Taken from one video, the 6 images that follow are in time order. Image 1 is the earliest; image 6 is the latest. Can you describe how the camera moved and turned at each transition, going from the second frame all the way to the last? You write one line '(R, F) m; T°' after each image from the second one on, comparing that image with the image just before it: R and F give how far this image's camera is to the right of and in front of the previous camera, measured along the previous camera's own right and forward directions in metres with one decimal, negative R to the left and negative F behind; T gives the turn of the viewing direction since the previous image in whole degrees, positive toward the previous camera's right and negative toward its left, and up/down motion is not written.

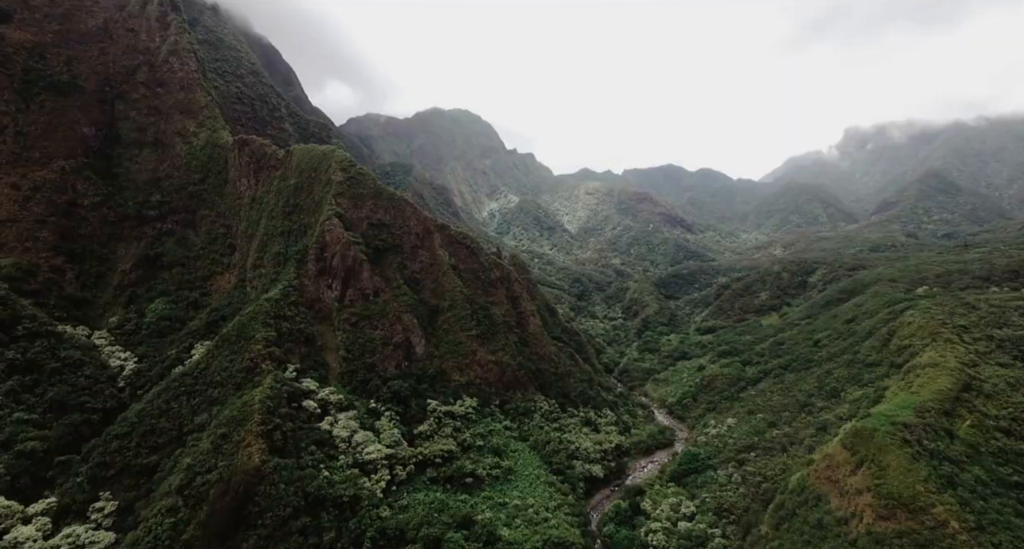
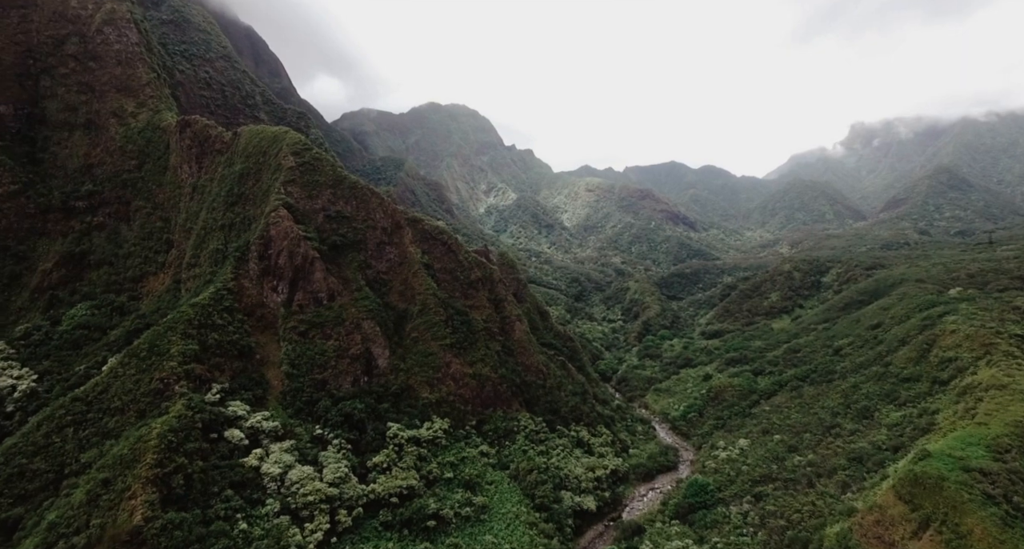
(+2.1, +7.3) m; 0°
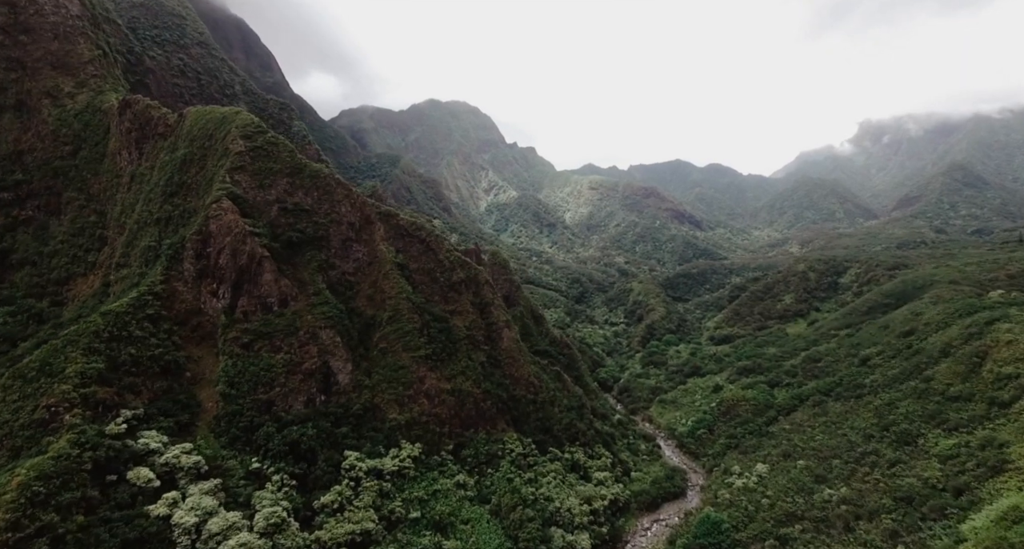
(+1.7, +6.3) m; 0°
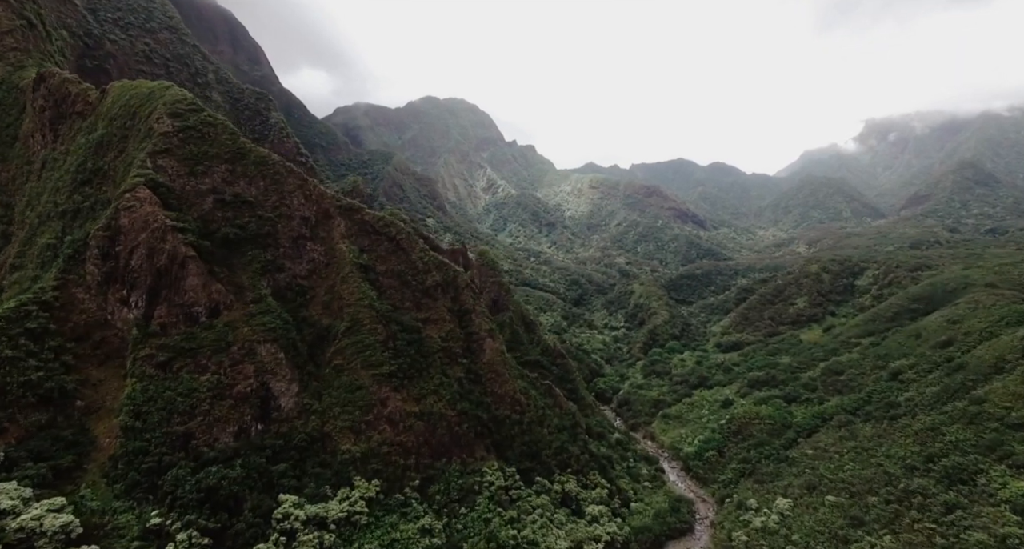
(+1.6, +6.4) m; 0°
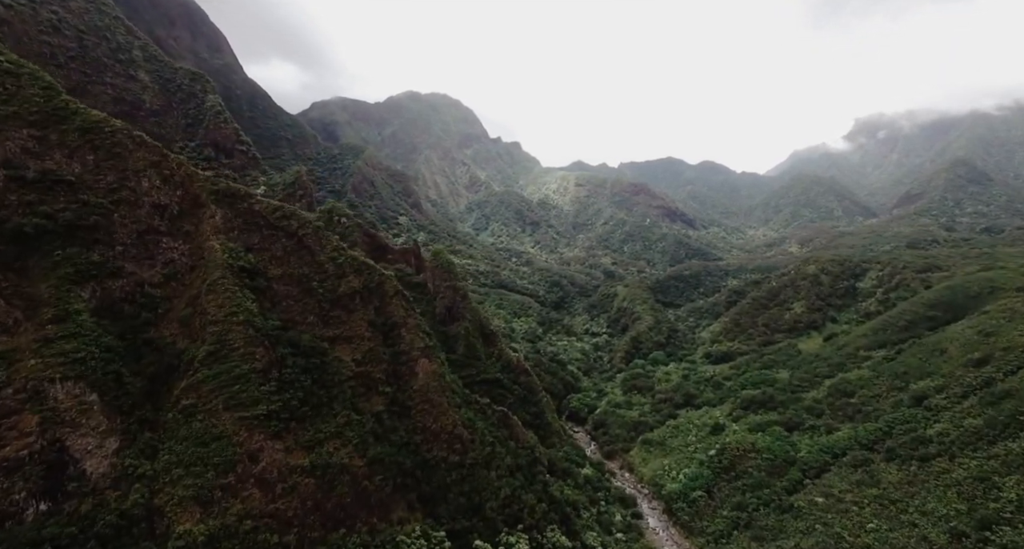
(+3.8, +9.3) m; +1°
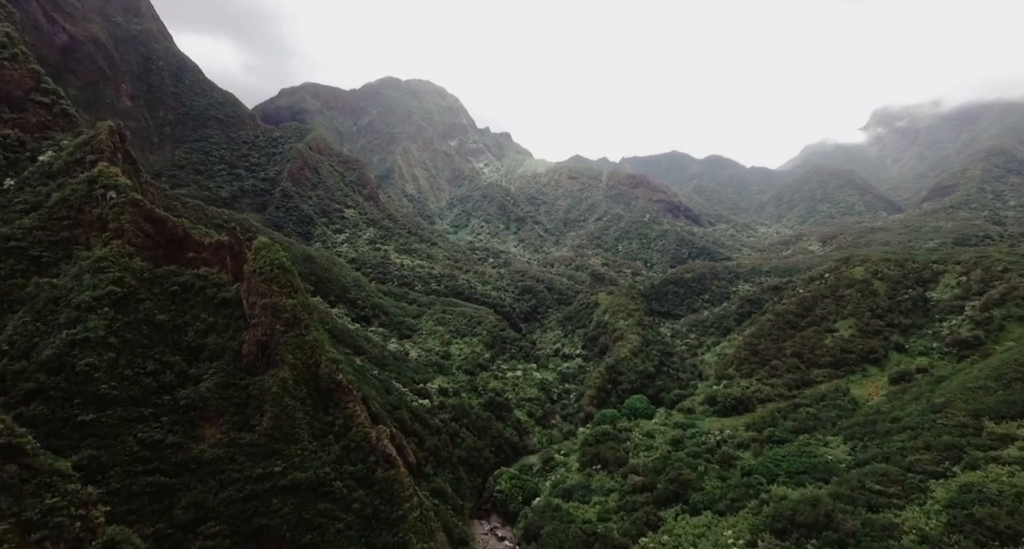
(+9.6, +24.9) m; -1°
